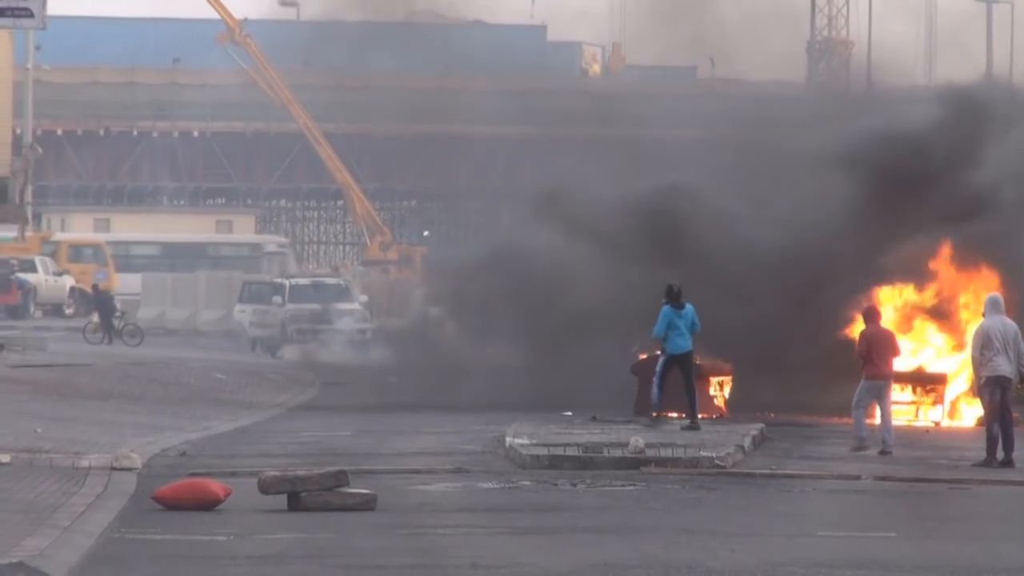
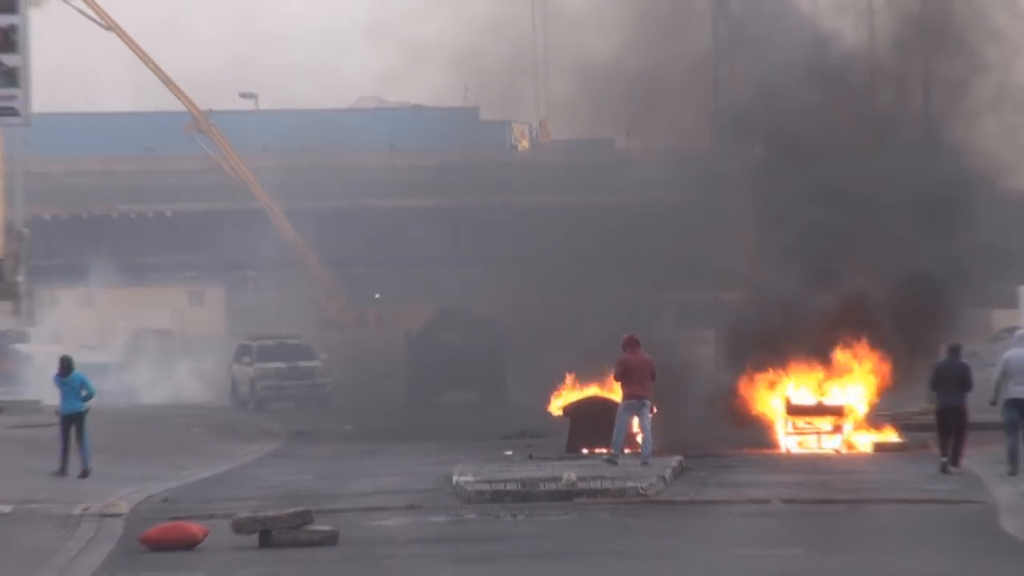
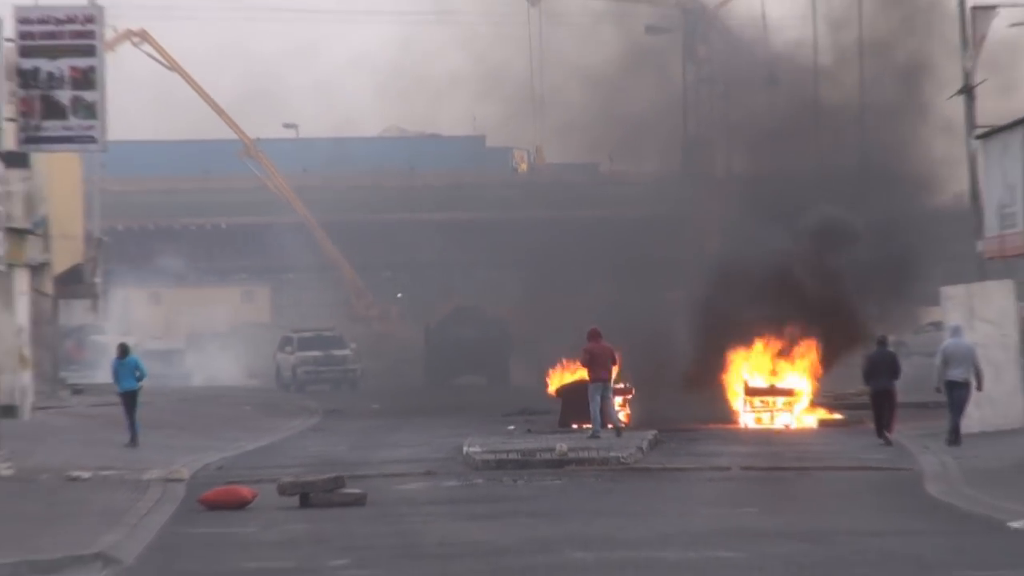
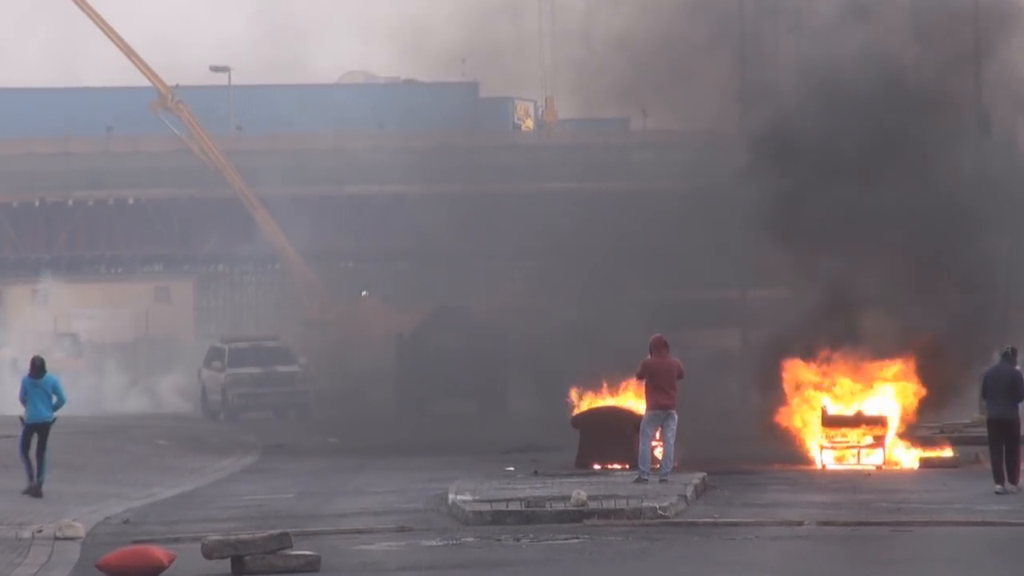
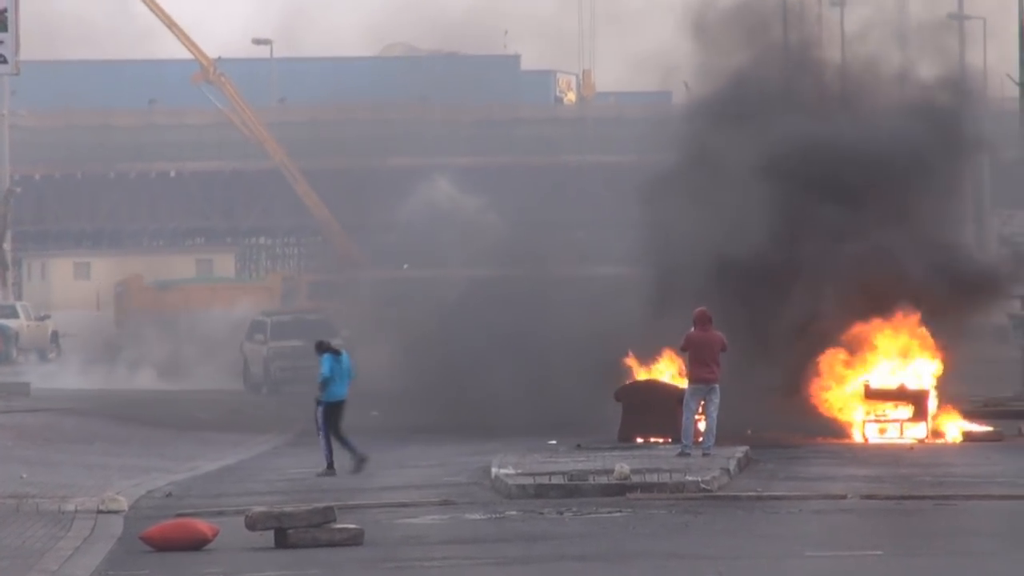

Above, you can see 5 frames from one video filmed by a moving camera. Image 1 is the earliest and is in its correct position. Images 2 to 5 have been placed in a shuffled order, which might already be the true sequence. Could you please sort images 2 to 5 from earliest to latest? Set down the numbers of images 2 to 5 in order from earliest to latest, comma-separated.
5, 4, 2, 3
